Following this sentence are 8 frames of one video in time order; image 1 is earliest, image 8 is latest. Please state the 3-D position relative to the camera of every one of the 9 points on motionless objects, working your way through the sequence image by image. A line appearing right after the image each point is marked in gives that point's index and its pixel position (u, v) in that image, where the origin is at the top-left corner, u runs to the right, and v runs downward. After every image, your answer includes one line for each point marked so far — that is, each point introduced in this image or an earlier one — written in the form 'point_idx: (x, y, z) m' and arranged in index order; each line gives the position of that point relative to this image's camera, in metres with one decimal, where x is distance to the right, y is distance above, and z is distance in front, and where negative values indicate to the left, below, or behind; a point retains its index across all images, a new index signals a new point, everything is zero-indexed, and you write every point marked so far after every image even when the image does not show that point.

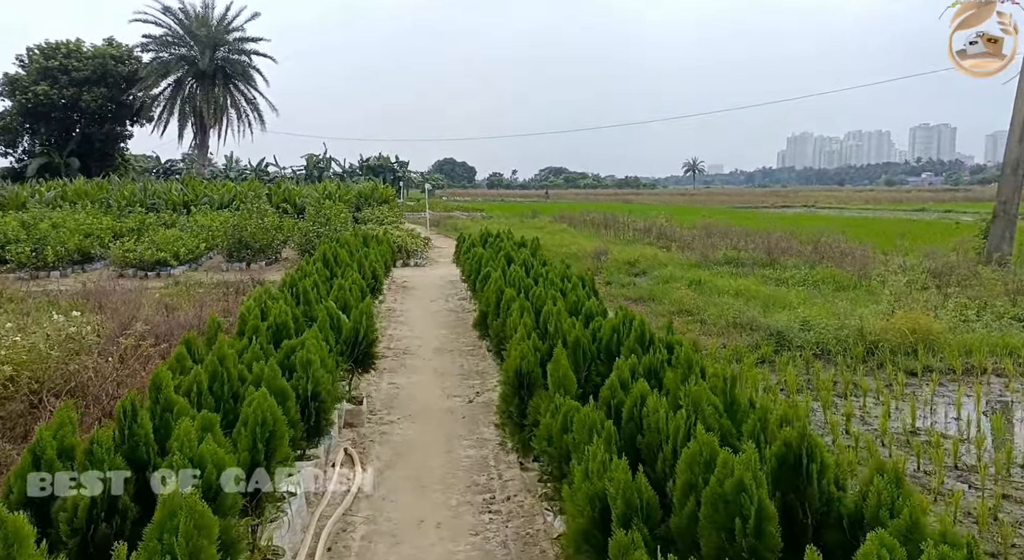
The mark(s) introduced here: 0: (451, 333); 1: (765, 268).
0: (-0.7, -0.6, +8.4) m
1: (+4.8, +0.2, +14.5) m
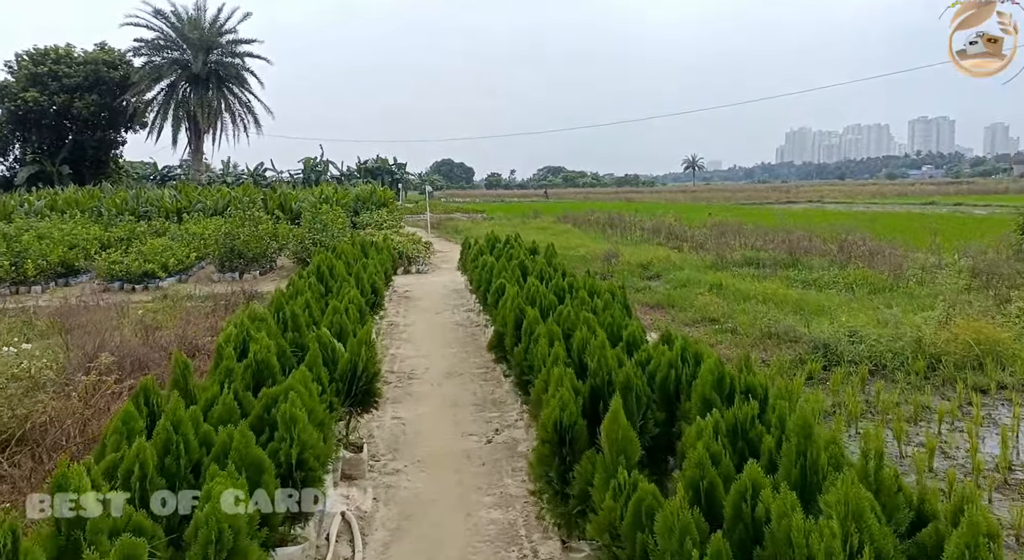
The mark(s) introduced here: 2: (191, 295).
0: (-0.5, -0.7, +7.6) m
1: (+5.0, +0.2, +13.7) m
2: (-5.2, -0.2, +12.3) m
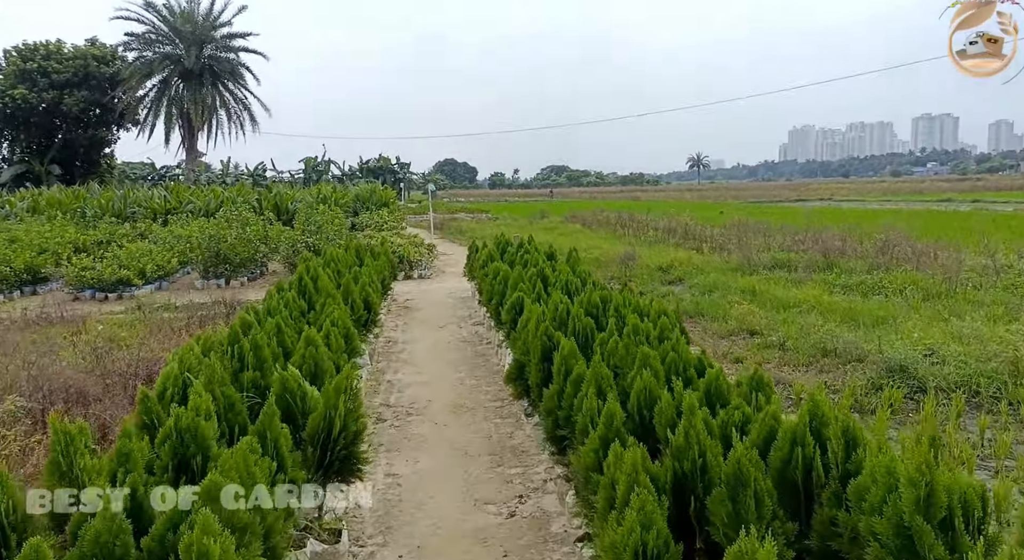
0: (-0.3, -0.8, +6.4) m
1: (+5.1, +0.1, +12.5) m
2: (-5.0, -0.4, +11.1) m
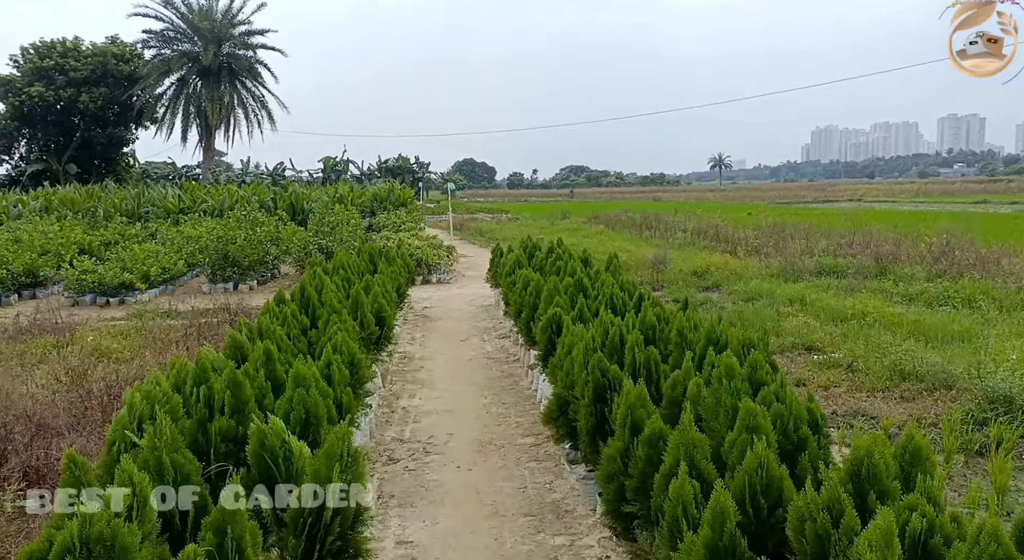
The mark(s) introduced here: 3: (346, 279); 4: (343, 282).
0: (-0.1, -0.9, +5.5) m
1: (+5.5, 0.0, +11.5) m
2: (-4.7, -0.4, +10.4) m
3: (-1.5, 0.0, +6.7) m
4: (-1.4, 0.0, +6.2) m
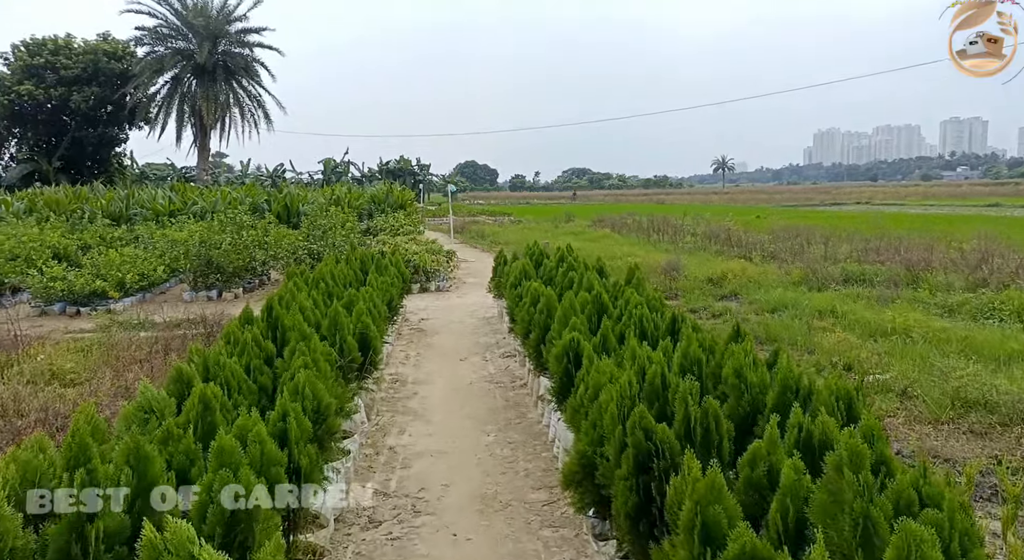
0: (0.0, -1.0, +4.7) m
1: (+5.6, -0.1, +10.6) m
2: (-4.6, -0.5, +9.5) m
3: (-1.4, -0.1, +5.8) m
4: (-1.3, -0.1, +5.3) m
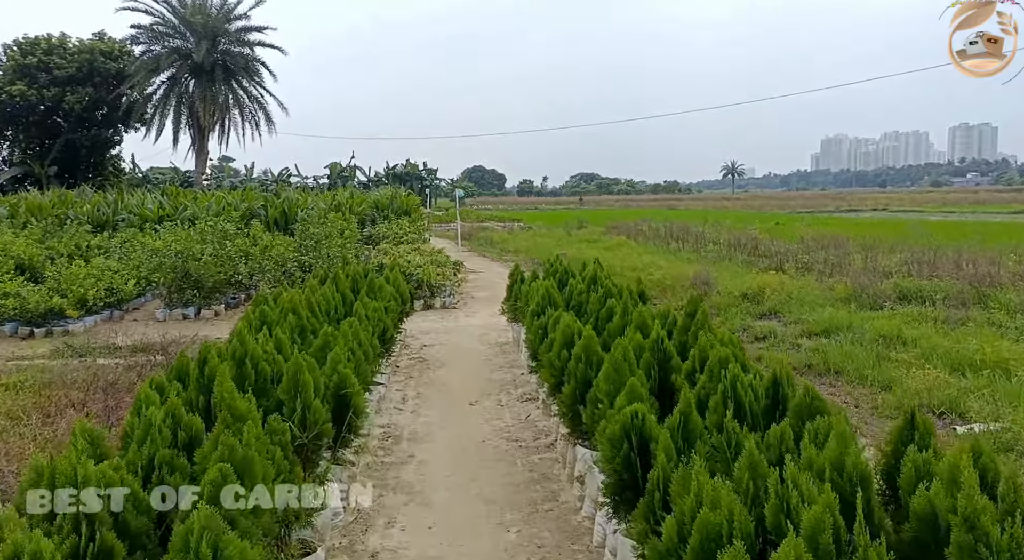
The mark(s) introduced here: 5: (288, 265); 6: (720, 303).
0: (+0.1, -1.2, +3.4) m
1: (+5.8, -0.4, +9.3) m
2: (-4.4, -0.7, +8.3) m
3: (-1.3, -0.3, +4.5) m
4: (-1.2, -0.3, +4.0) m
5: (-3.3, +0.2, +11.0) m
6: (+3.1, -0.3, +11.4) m
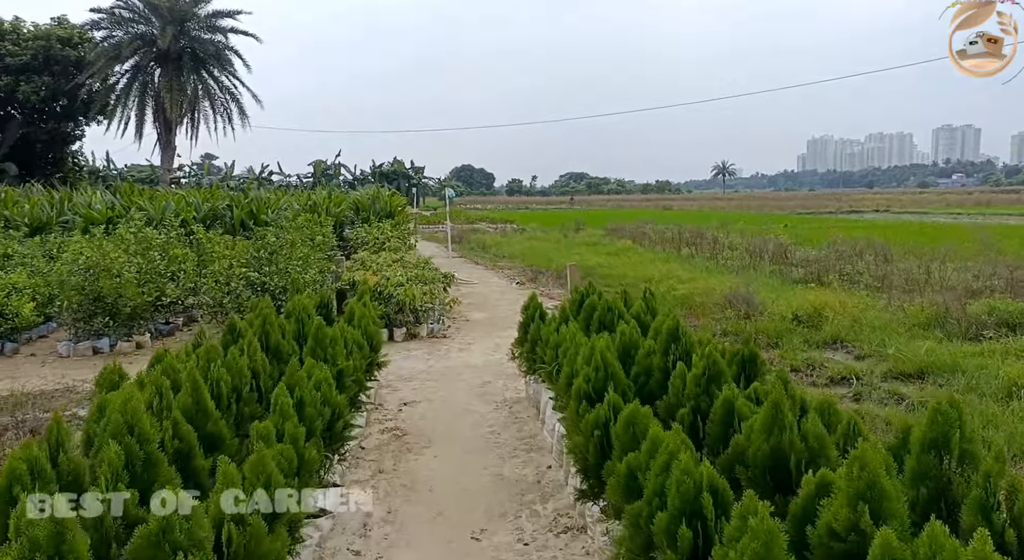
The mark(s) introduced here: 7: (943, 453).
0: (+0.3, -1.5, +1.1) m
1: (+5.9, -0.6, +7.1) m
2: (-4.3, -1.0, +6.0) m
3: (-1.1, -0.5, +2.3) m
4: (-1.0, -0.5, +1.8) m
5: (-3.2, 0.0, +8.8) m
6: (+3.2, -0.6, +9.3) m
7: (+1.2, -0.5, +2.0) m
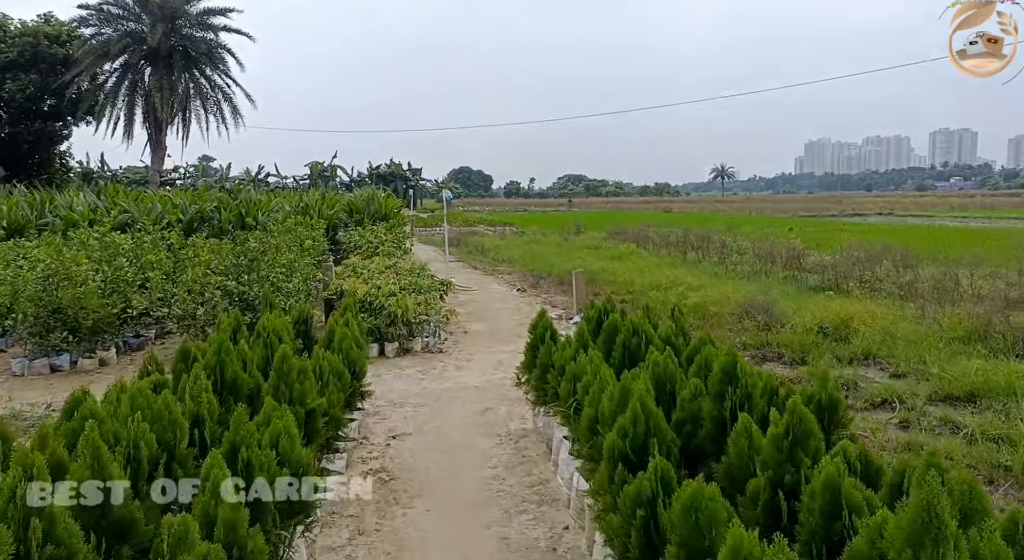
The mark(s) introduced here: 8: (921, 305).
0: (+0.3, -1.5, +0.4) m
1: (+5.9, -0.7, +6.4) m
2: (-4.3, -1.1, +5.2) m
3: (-1.1, -0.6, +1.5) m
4: (-1.0, -0.6, +1.0) m
5: (-3.2, -0.1, +8.0) m
6: (+3.2, -0.7, +8.5) m
7: (+1.2, -0.6, +1.2) m
8: (+5.5, -0.3, +10.2) m
